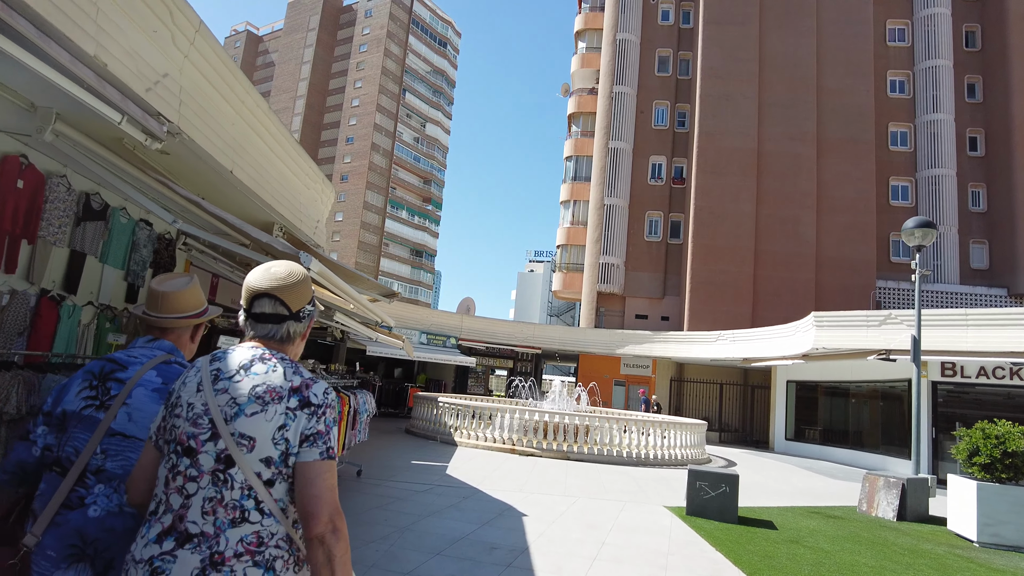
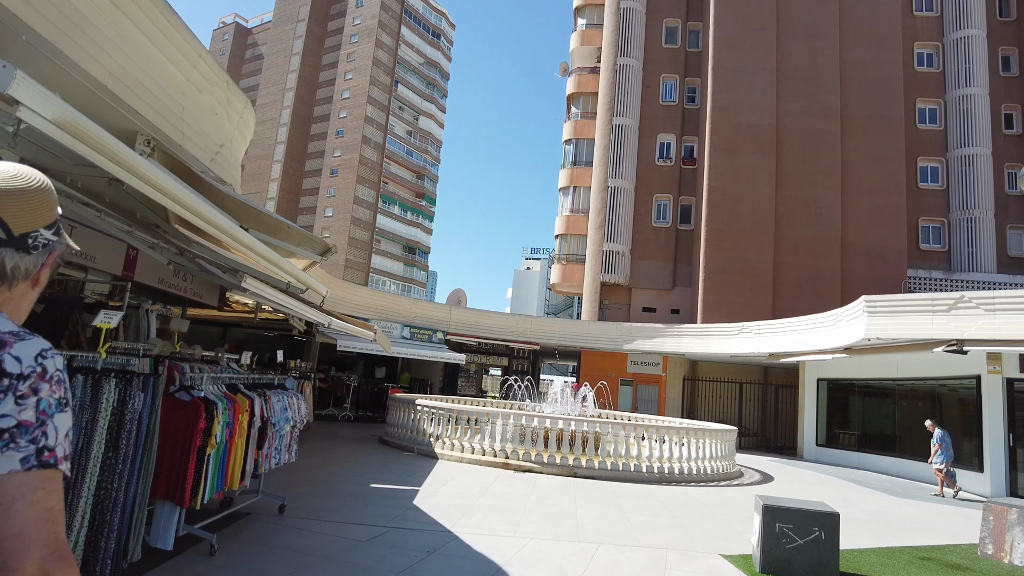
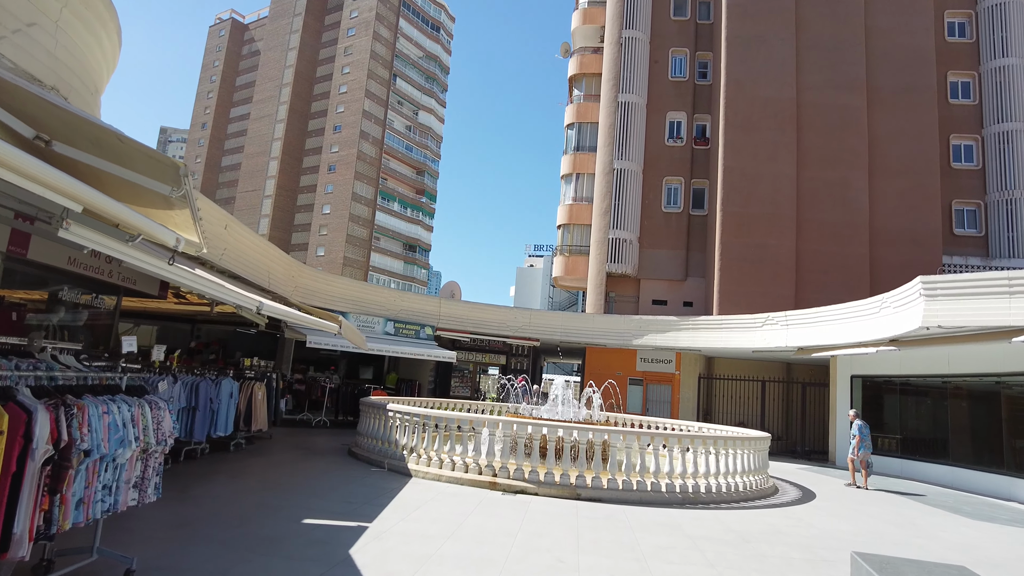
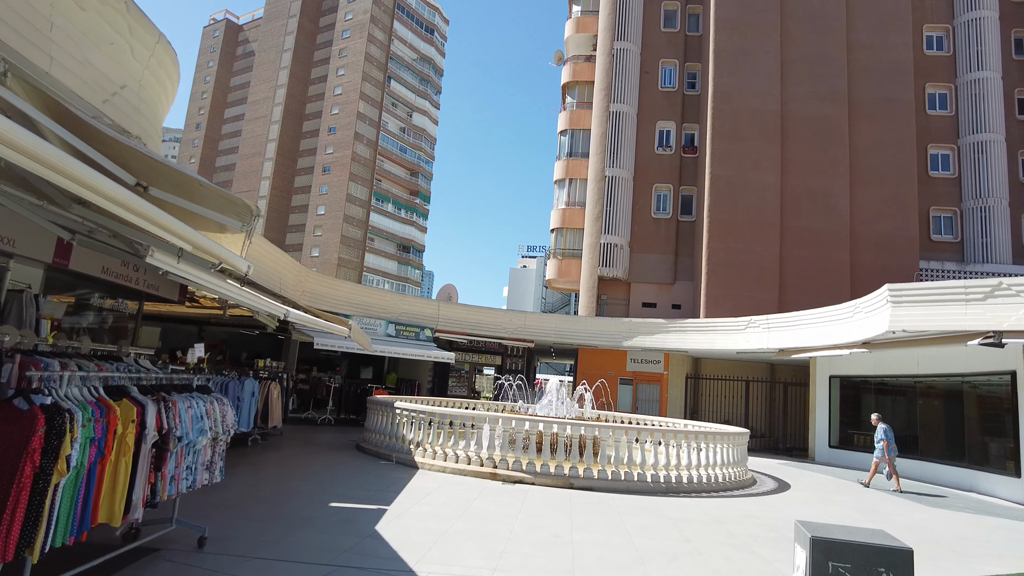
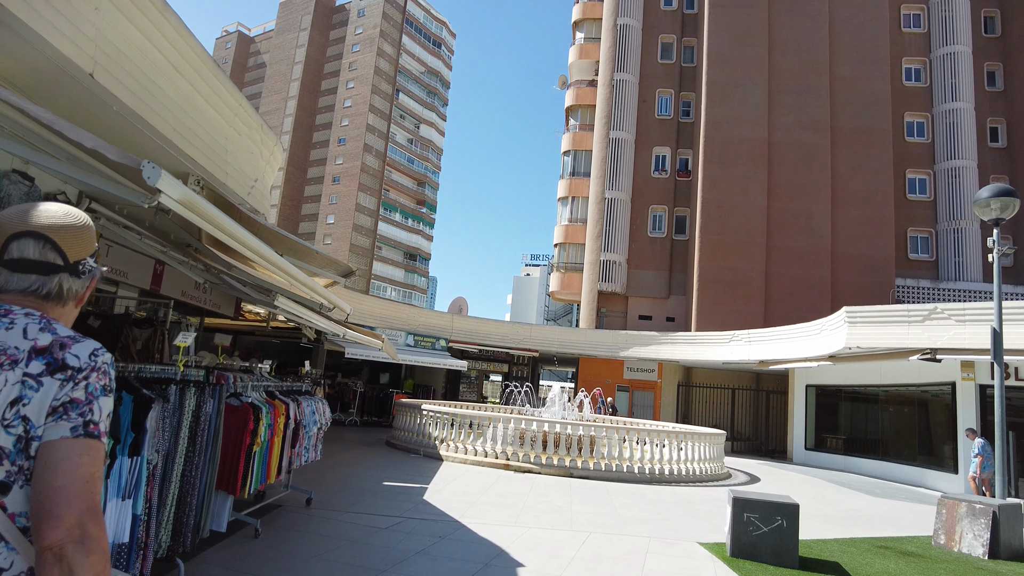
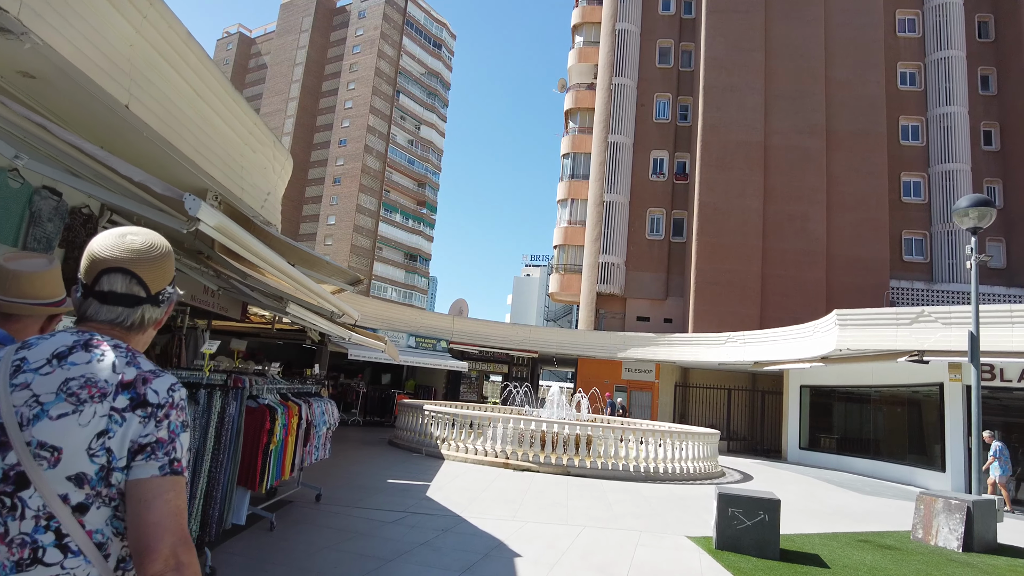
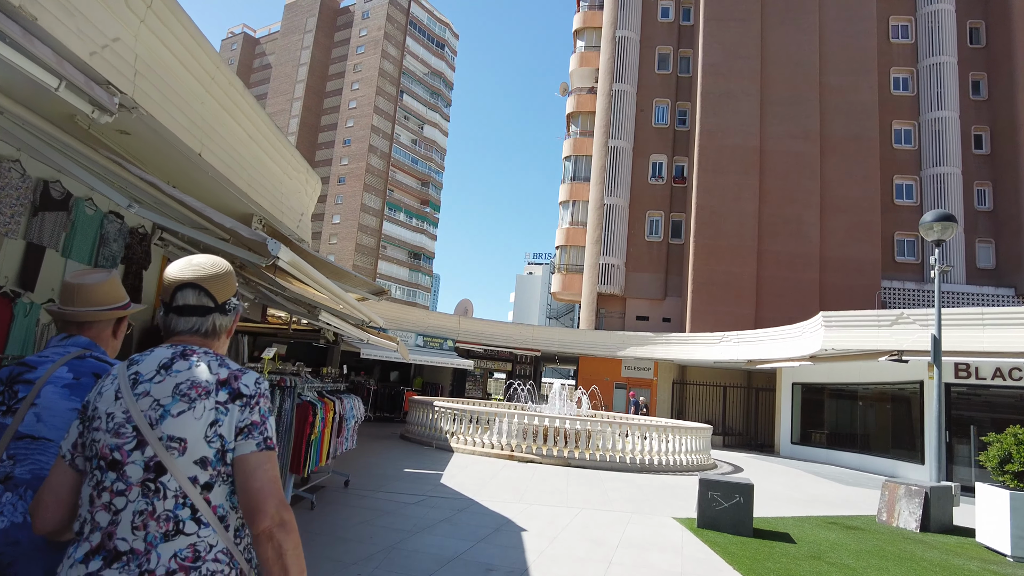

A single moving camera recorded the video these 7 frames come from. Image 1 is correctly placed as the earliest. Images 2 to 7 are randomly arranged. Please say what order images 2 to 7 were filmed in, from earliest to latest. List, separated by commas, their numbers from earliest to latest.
7, 6, 5, 2, 4, 3
